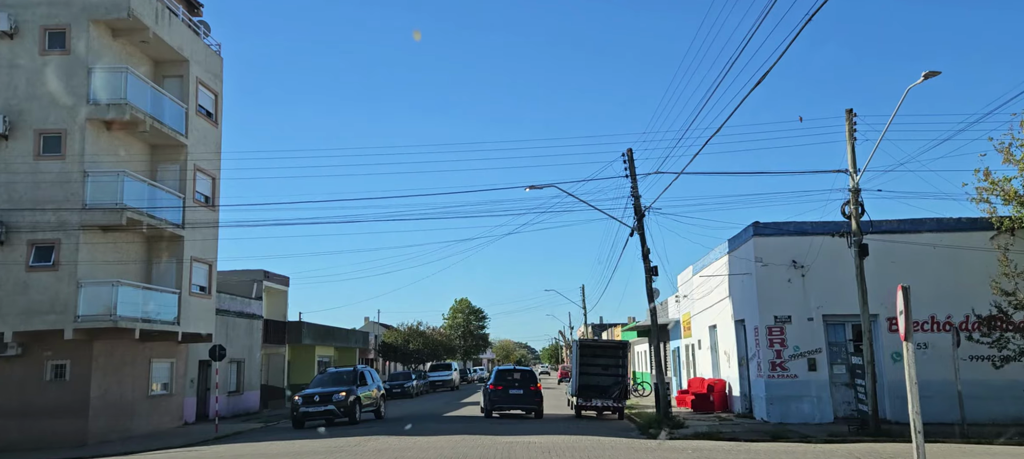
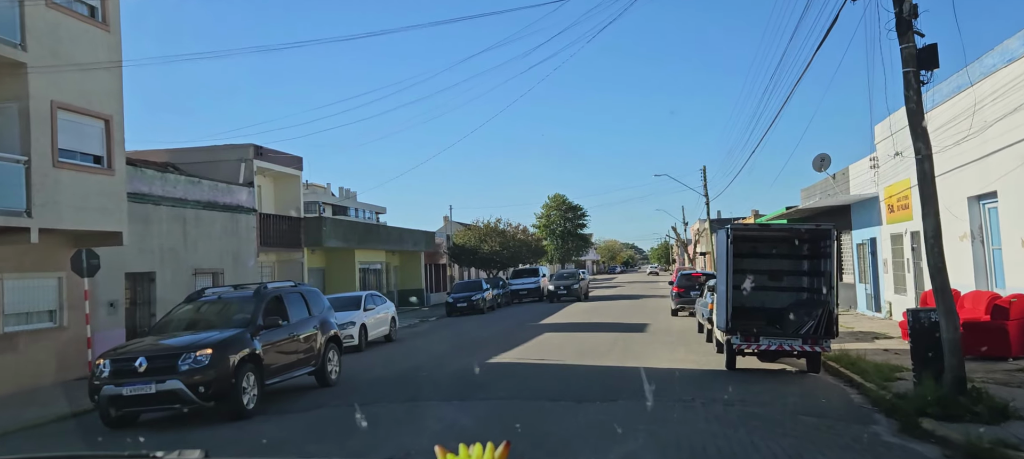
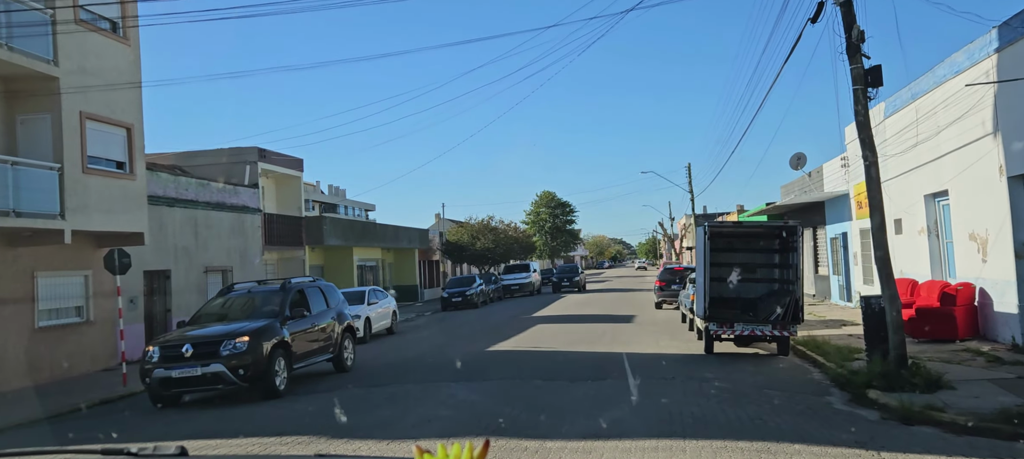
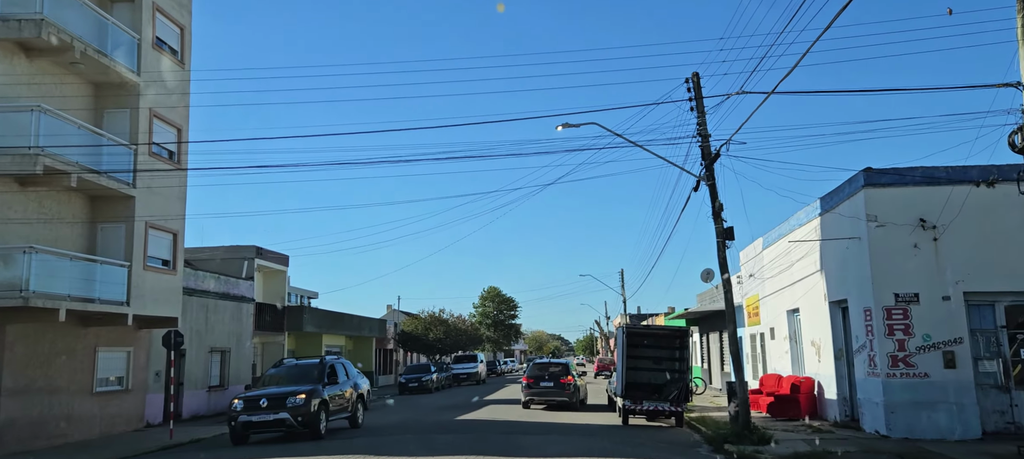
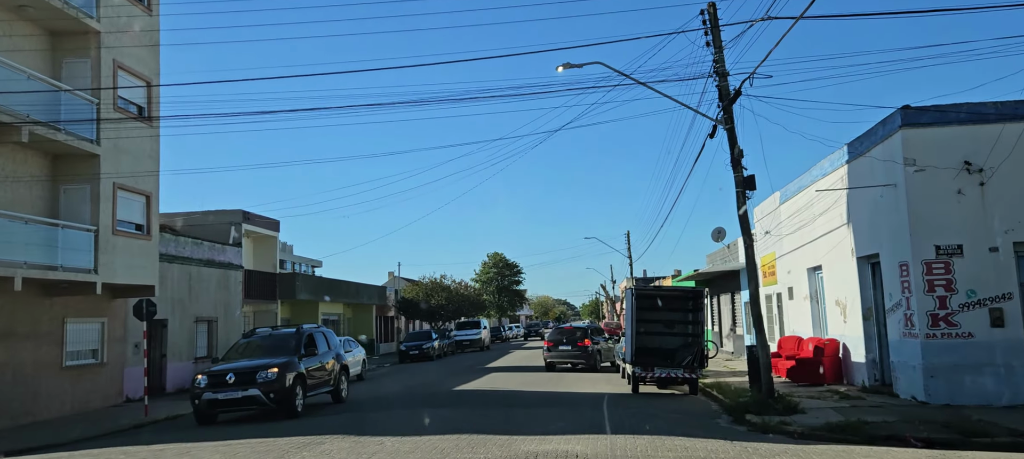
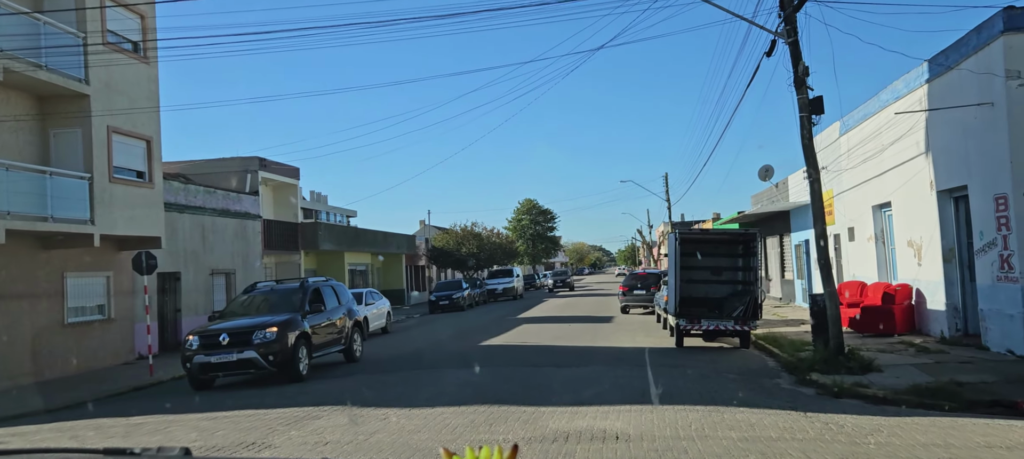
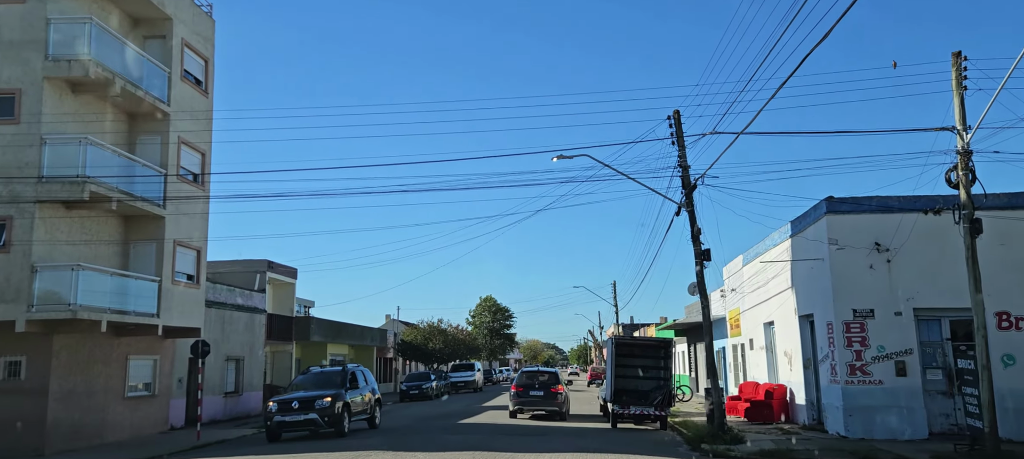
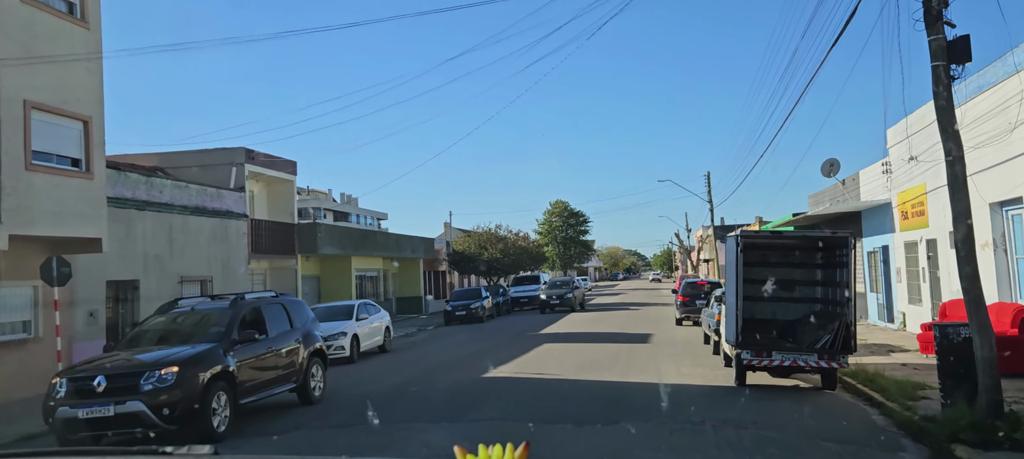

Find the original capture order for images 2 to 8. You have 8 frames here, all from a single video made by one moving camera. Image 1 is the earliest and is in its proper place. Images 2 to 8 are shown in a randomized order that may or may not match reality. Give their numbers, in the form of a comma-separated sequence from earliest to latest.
7, 4, 5, 6, 3, 2, 8
